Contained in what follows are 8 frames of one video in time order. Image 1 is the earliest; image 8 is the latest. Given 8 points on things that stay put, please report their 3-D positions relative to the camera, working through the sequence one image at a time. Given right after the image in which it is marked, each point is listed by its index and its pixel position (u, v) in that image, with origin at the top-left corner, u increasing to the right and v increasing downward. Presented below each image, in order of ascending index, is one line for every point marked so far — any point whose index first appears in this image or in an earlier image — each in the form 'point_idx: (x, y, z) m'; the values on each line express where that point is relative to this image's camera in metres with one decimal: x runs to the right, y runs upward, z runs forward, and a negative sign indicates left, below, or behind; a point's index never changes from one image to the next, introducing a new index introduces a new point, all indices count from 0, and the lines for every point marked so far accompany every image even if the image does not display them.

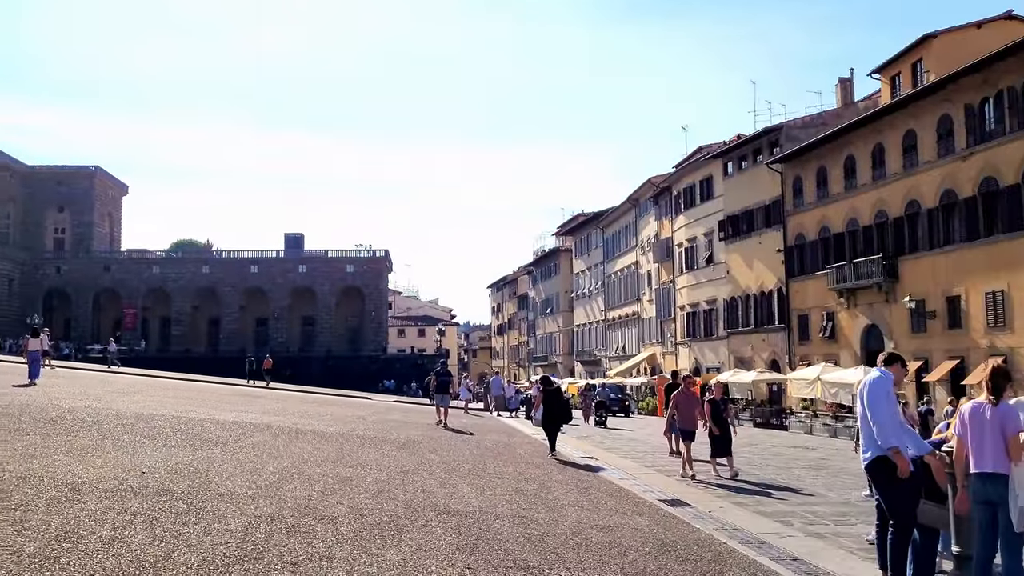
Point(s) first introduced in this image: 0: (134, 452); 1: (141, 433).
0: (-3.6, -1.6, +9.1) m
1: (-4.3, -1.7, +11.0) m
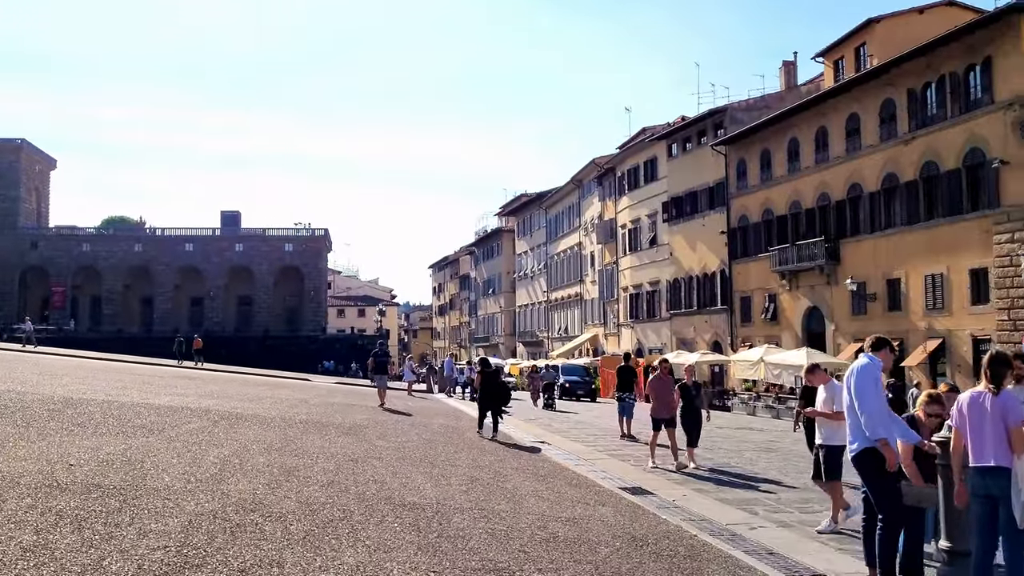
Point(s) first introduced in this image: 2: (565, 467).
0: (-4.0, -1.4, +8.5) m
1: (-4.8, -1.4, +10.3) m
2: (+0.6, -2.0, +10.6) m
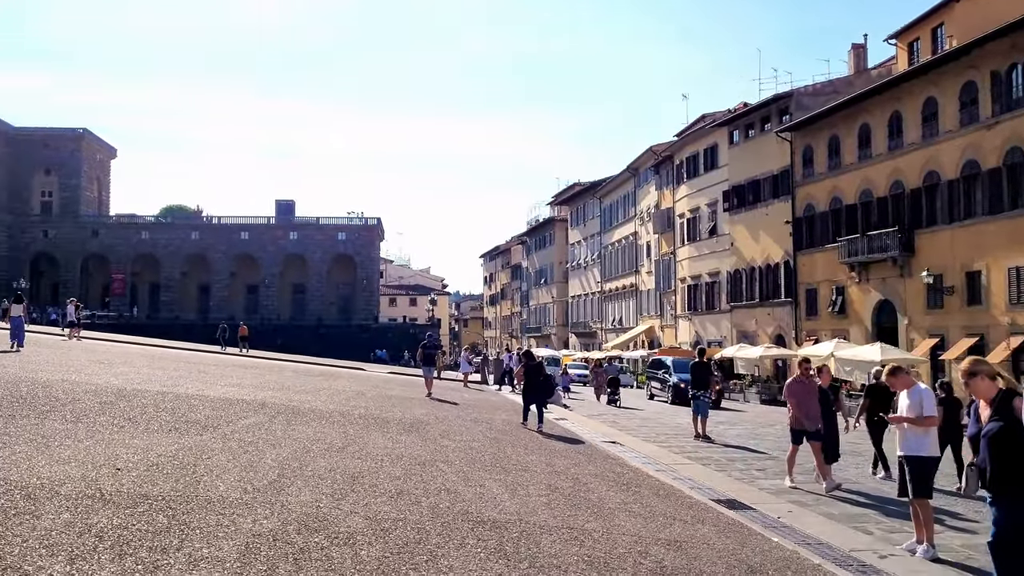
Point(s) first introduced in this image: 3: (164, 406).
0: (-3.3, -1.3, +7.9) m
1: (-4.0, -1.3, +9.7) m
2: (+1.4, -1.9, +9.8) m
3: (-4.1, -1.4, +11.2) m
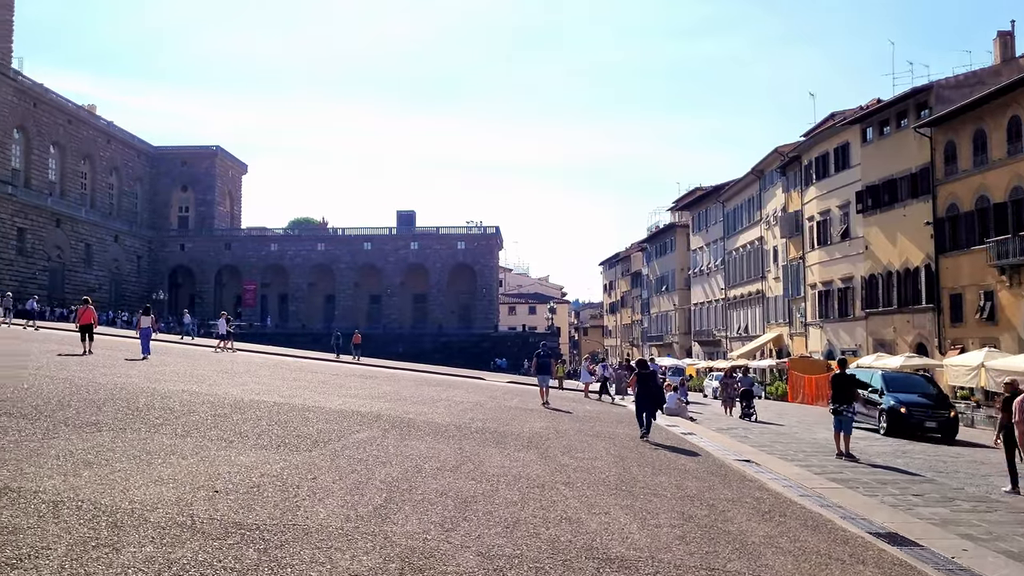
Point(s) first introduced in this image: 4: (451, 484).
0: (-2.3, -1.3, +7.5) m
1: (-2.8, -1.4, +9.4) m
2: (+2.6, -2.0, +8.8) m
3: (-2.7, -1.5, +11.0) m
4: (-0.5, -1.6, +7.5) m
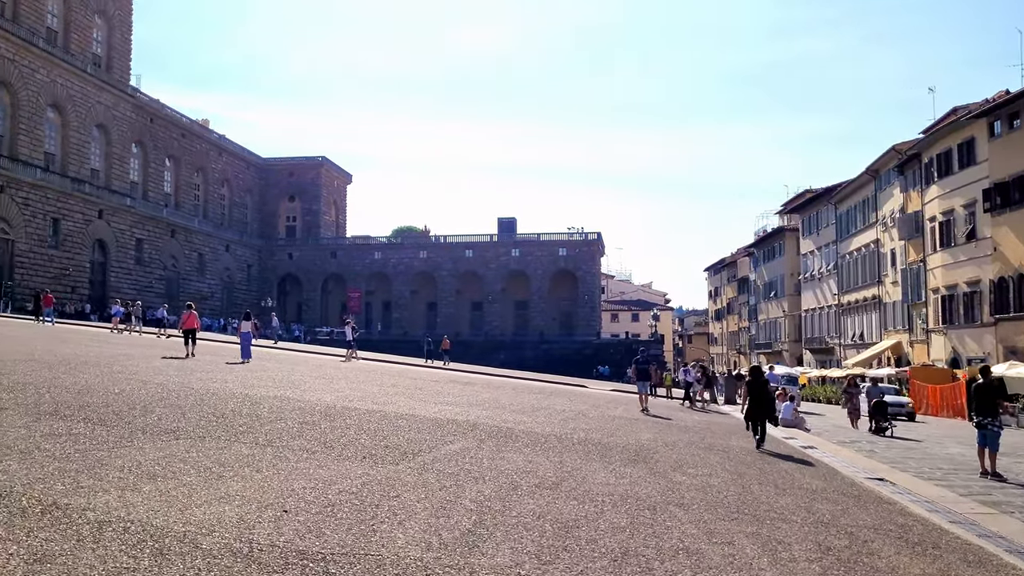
0: (-1.6, -1.3, +6.9) m
1: (-1.8, -1.4, +8.9) m
2: (+3.5, -2.0, +7.6) m
3: (-1.6, -1.5, +10.4) m
4: (+0.3, -1.5, +6.7) m
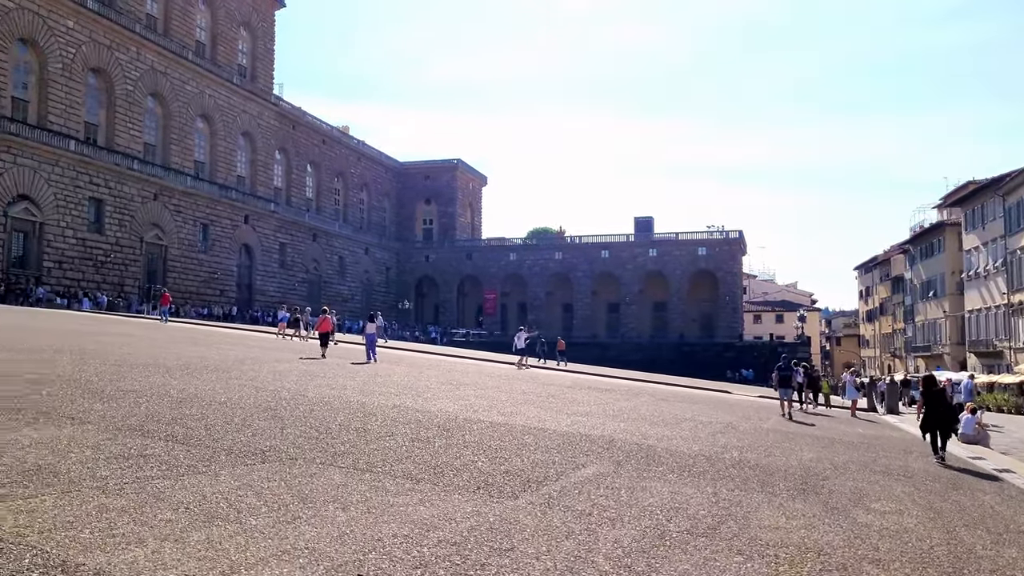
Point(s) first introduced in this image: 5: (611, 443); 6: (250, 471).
0: (-0.7, -1.3, +5.6) m
1: (-0.7, -1.4, +7.6) m
2: (+4.4, -1.9, +5.7) m
3: (-0.2, -1.5, +9.1) m
4: (+1.1, -1.5, +5.2) m
5: (+1.0, -1.7, +10.4) m
6: (-1.7, -1.2, +6.2) m
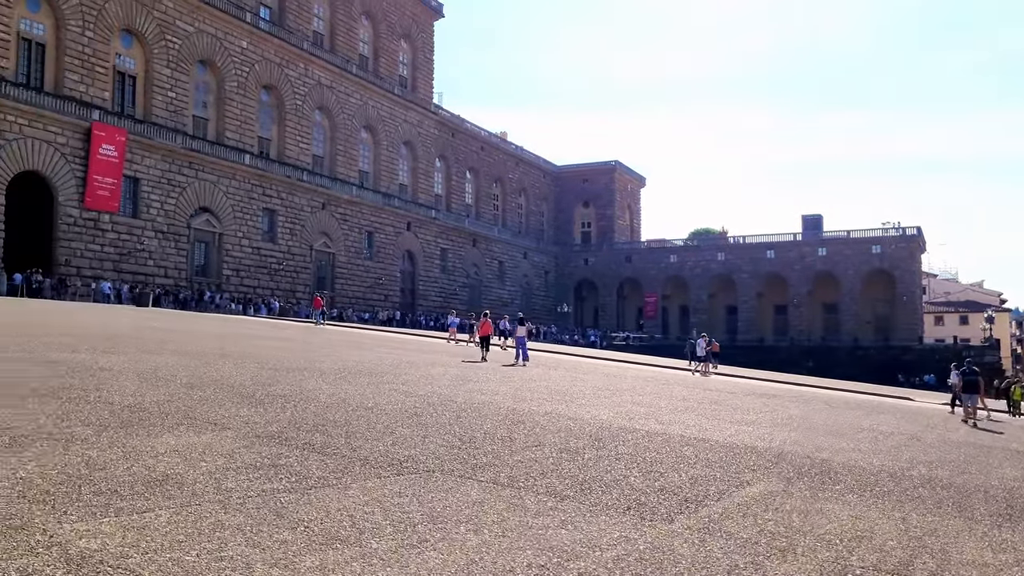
0: (+0.1, -1.3, +5.1) m
1: (+0.4, -1.4, +7.0) m
2: (+5.1, -1.8, +4.2) m
3: (+1.2, -1.5, +8.4) m
4: (+1.8, -1.5, +4.3) m
5: (+2.6, -1.7, +9.5) m
6: (-0.8, -1.2, +5.8) m
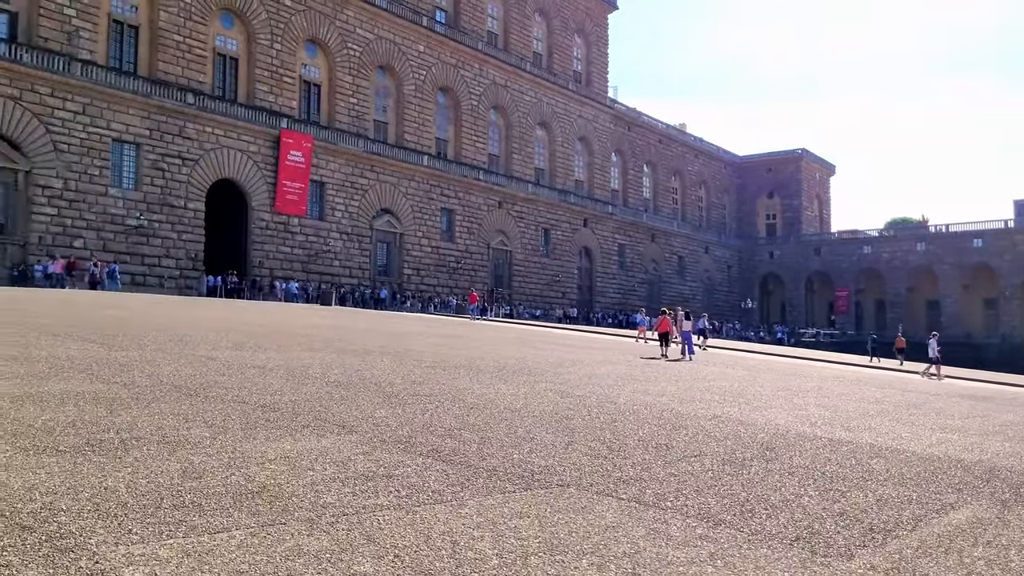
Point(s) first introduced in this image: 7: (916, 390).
0: (+0.7, -1.2, +4.2) m
1: (+1.4, -1.3, +6.1) m
2: (+5.5, -1.7, +2.4) m
3: (+2.4, -1.4, +7.2) m
4: (+2.2, -1.4, +3.1) m
5: (+4.0, -1.6, +8.0) m
6: (-0.1, -1.2, +5.1) m
7: (+7.9, -2.0, +18.7) m
